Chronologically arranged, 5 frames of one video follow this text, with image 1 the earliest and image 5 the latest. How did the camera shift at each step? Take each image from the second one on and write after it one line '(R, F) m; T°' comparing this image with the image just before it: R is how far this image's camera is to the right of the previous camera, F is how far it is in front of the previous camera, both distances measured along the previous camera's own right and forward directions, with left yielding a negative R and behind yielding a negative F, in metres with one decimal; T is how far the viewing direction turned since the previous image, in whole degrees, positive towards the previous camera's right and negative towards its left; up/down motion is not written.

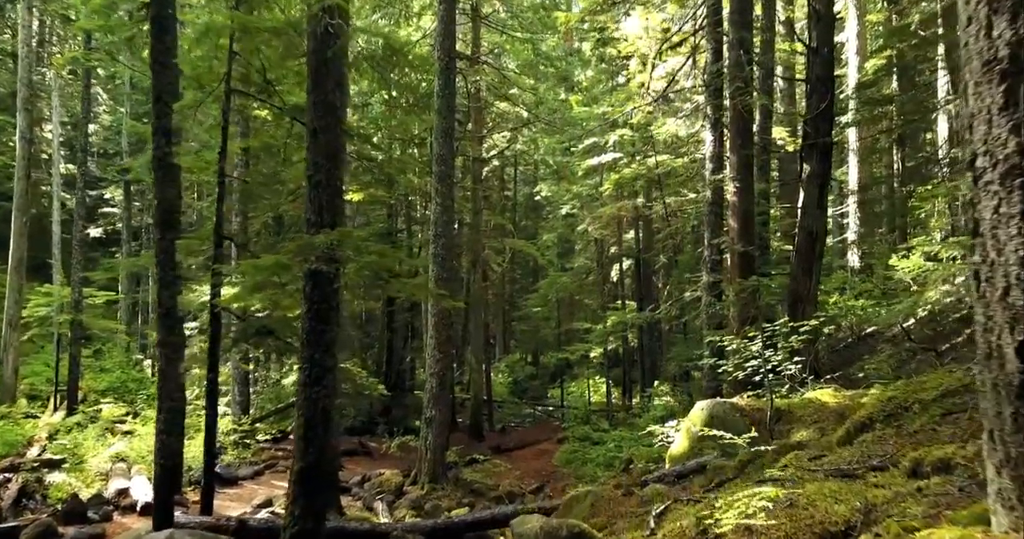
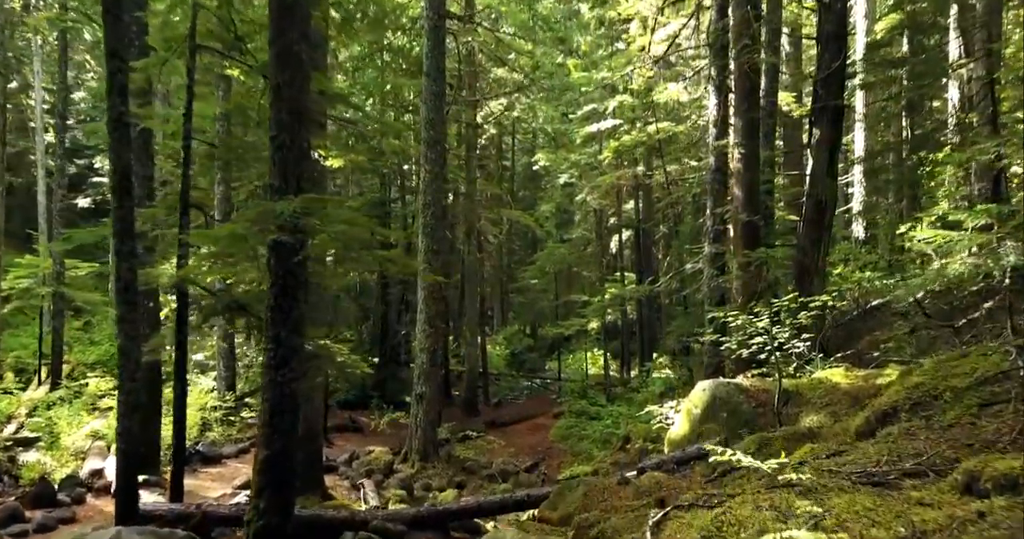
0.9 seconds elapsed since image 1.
(+0.1, +0.6) m; 0°
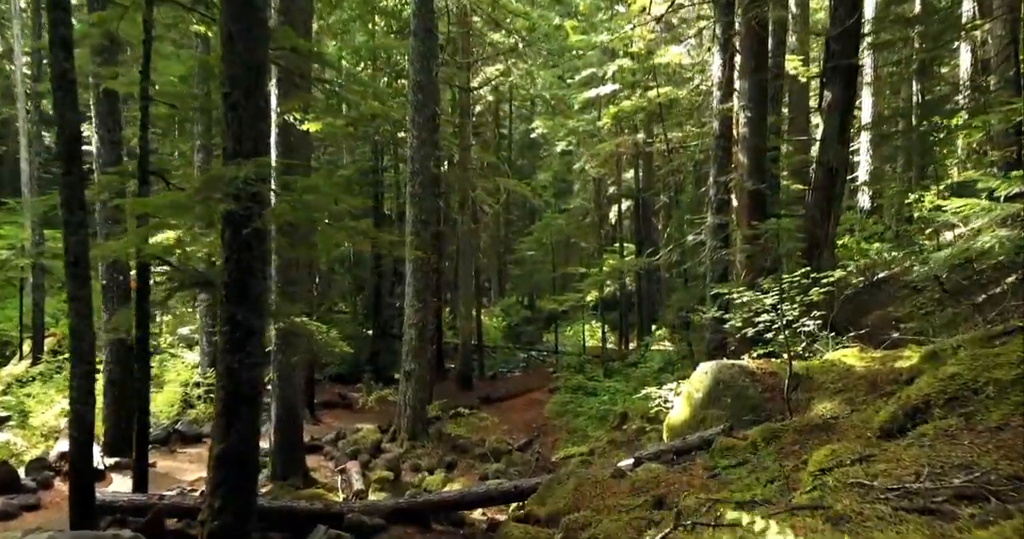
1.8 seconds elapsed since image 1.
(+0.1, +0.6) m; 0°
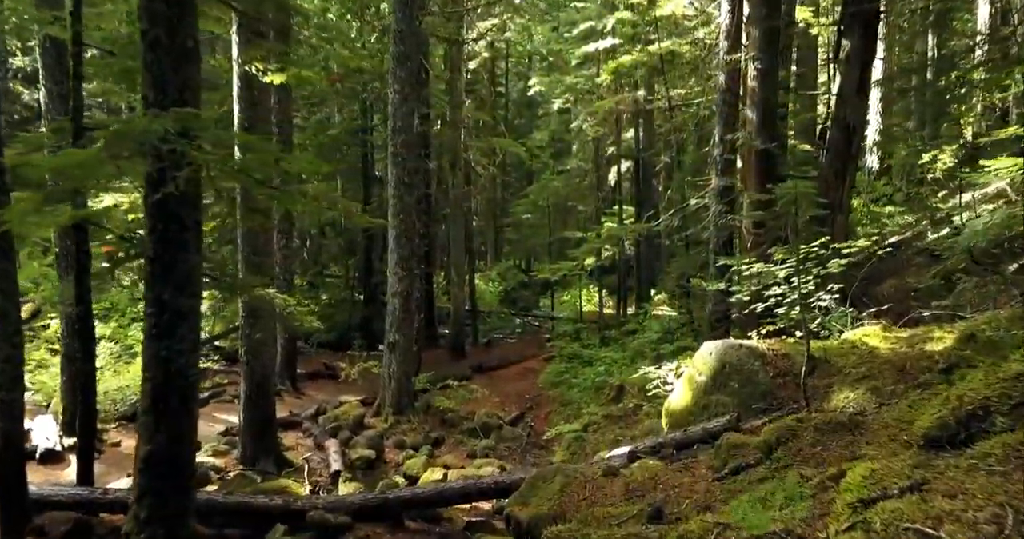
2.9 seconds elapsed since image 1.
(+0.2, +0.8) m; 0°
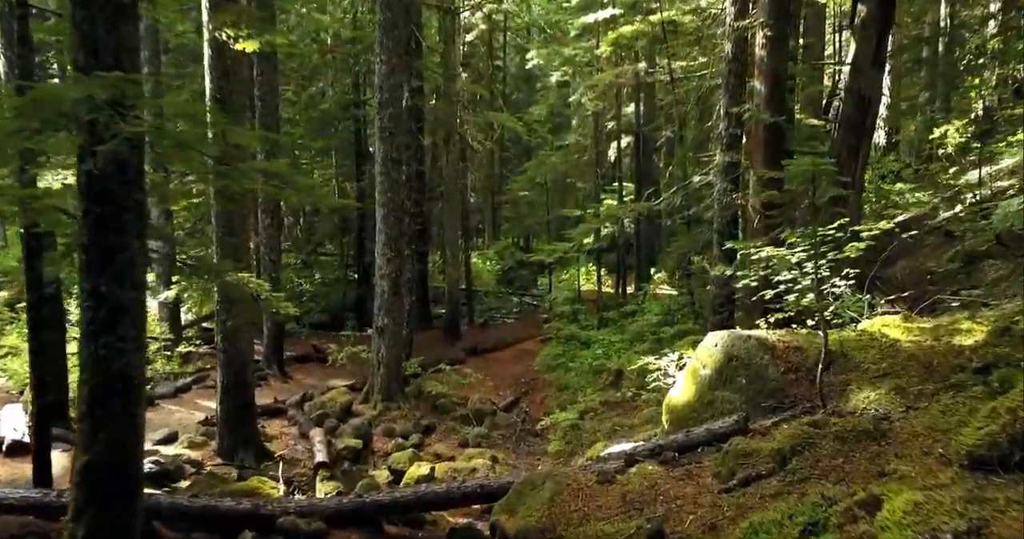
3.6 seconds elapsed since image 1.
(+0.1, +0.5) m; 0°
